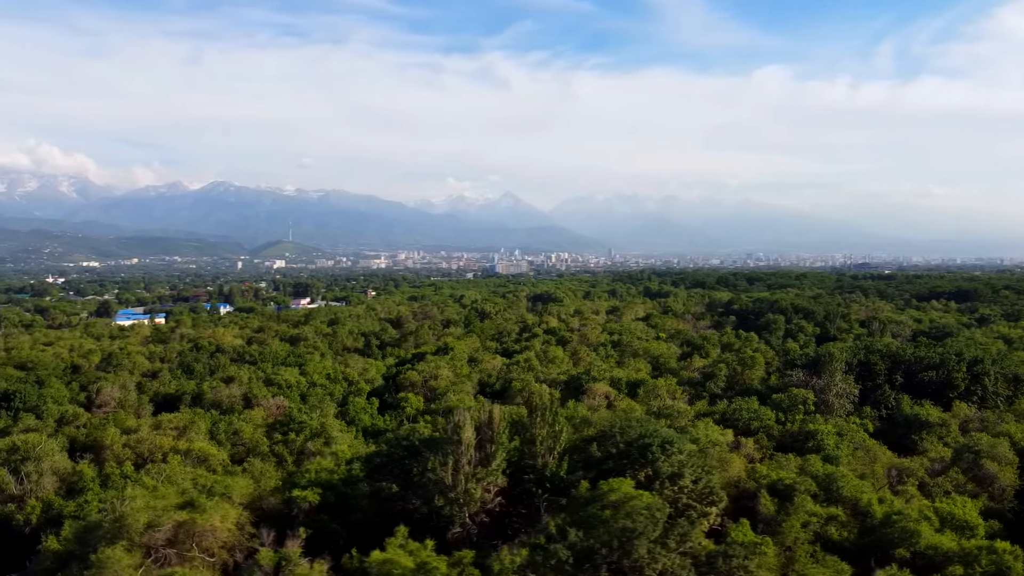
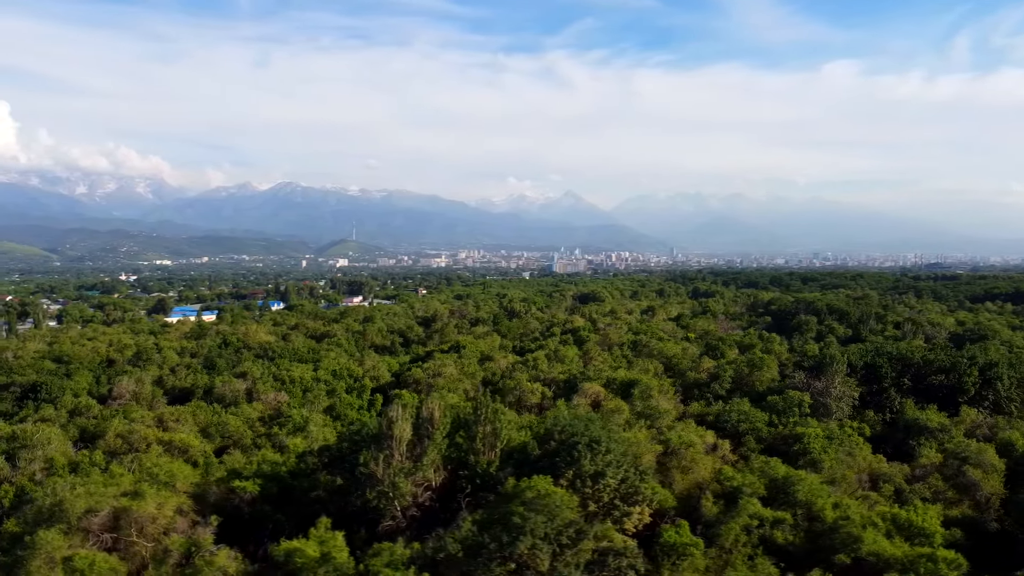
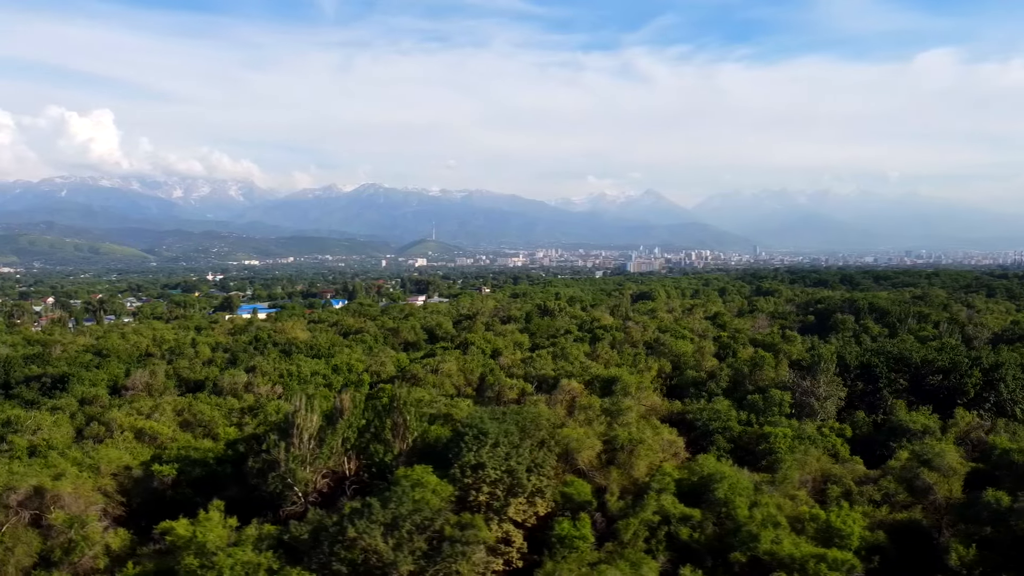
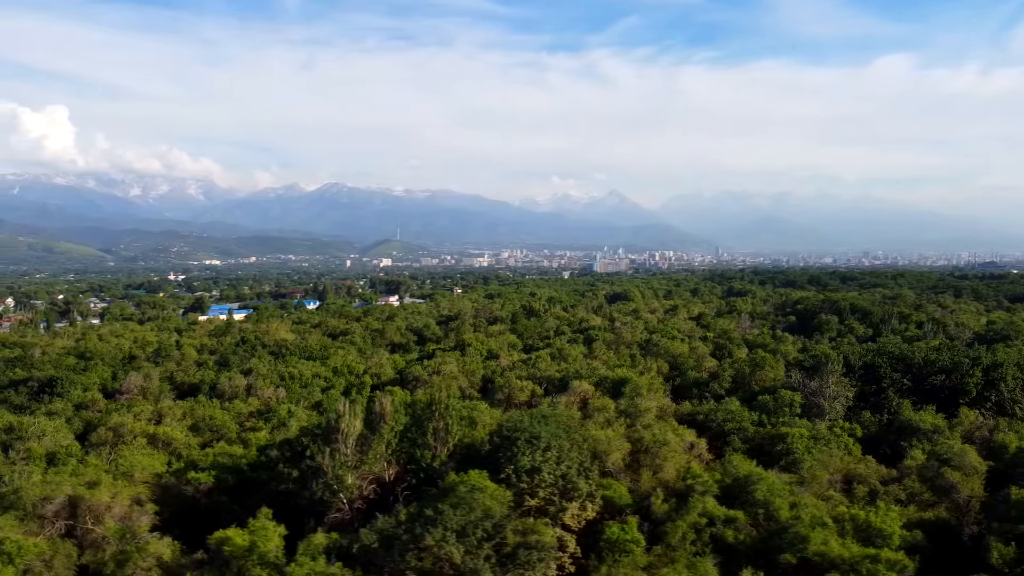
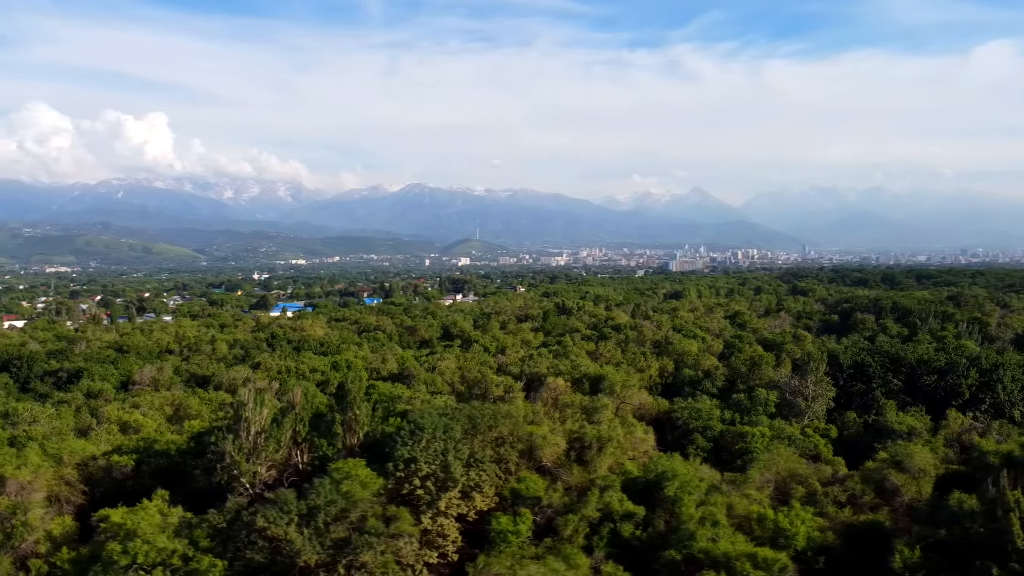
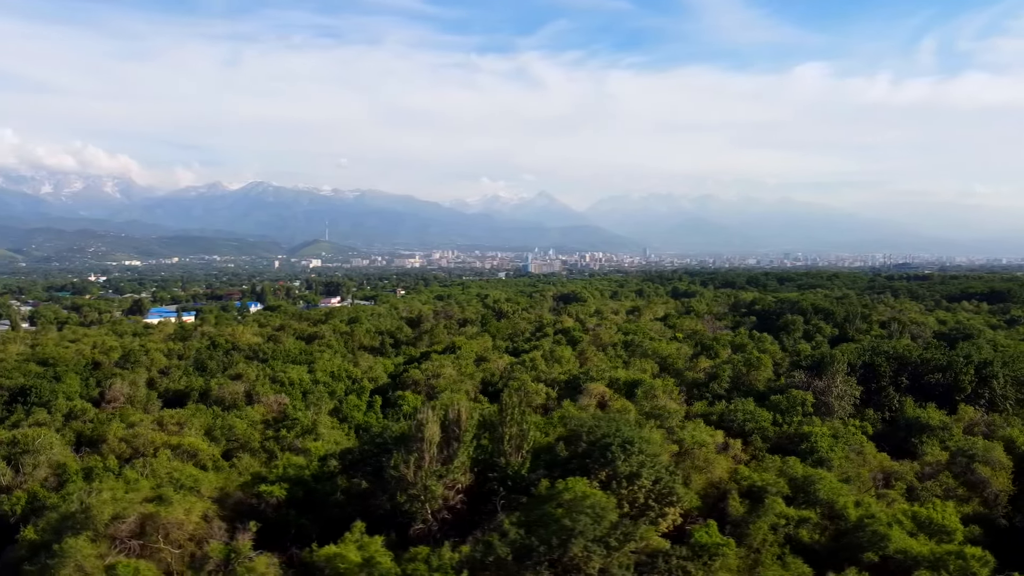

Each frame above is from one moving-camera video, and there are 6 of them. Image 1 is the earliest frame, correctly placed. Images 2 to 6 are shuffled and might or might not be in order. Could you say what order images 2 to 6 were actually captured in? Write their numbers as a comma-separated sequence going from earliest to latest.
6, 2, 4, 3, 5
